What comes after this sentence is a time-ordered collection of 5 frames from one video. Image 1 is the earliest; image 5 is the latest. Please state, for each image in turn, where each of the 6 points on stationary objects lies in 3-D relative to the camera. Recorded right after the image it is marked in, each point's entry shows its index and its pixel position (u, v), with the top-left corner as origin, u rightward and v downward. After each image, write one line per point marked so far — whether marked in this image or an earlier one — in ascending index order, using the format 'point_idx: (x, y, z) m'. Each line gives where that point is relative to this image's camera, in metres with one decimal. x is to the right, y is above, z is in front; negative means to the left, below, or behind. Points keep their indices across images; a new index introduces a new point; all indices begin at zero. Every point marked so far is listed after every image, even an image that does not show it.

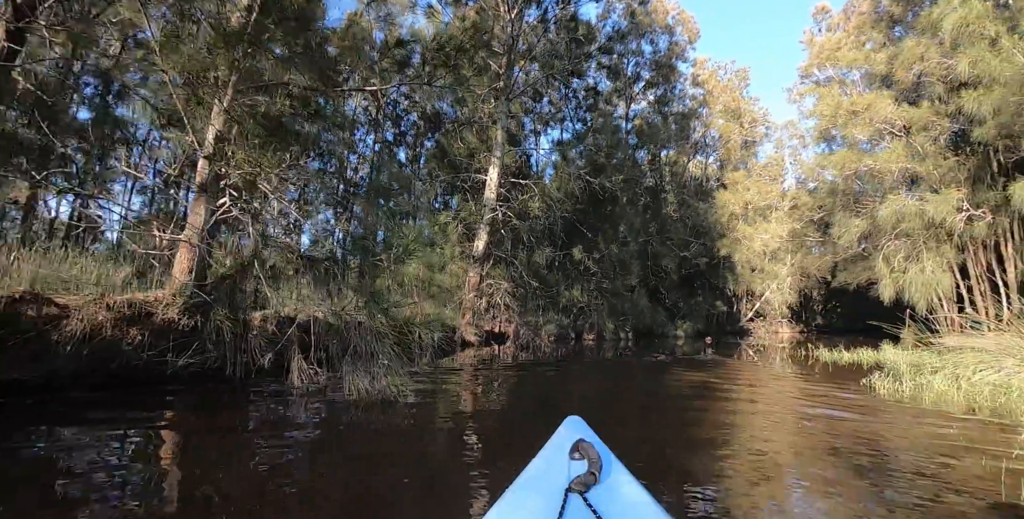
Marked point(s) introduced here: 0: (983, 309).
0: (+10.7, -1.1, +13.5) m
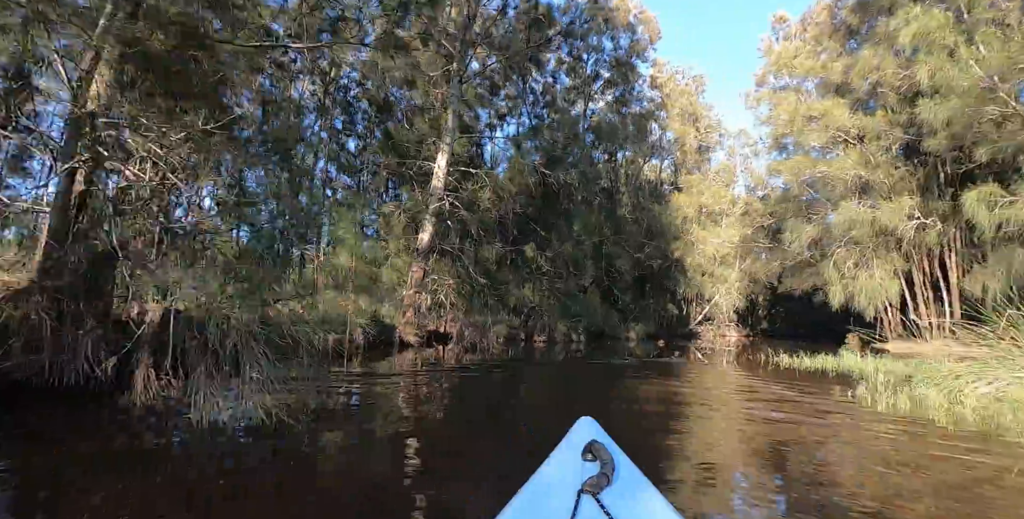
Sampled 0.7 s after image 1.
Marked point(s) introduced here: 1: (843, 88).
0: (+9.5, -1.3, +13.7) m
1: (+8.0, +4.2, +14.4) m
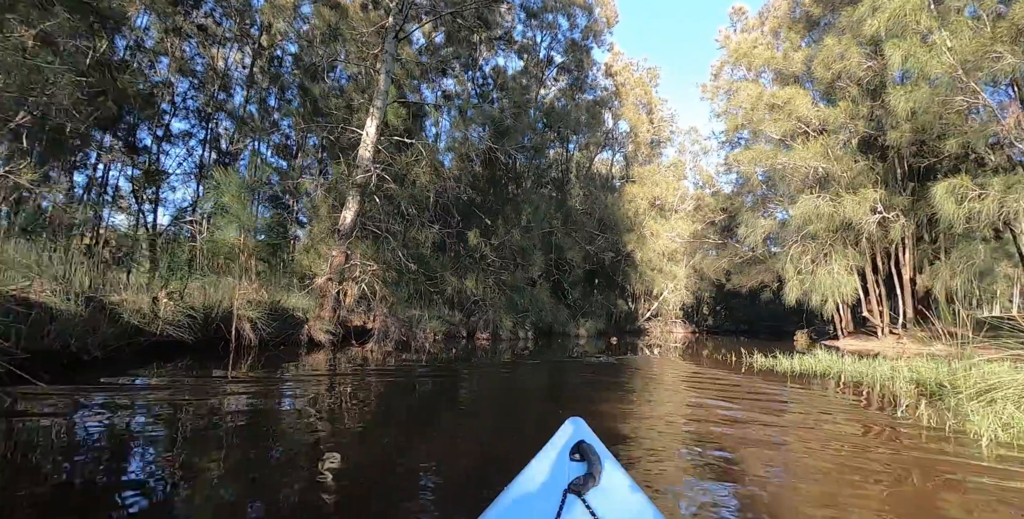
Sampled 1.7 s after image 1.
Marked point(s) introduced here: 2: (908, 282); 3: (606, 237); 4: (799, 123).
0: (+8.3, -1.3, +13.5) m
1: (+6.8, +4.3, +13.9) m
2: (+8.3, -0.5, +12.5) m
3: (+2.9, +0.7, +18.3) m
4: (+6.1, +2.9, +12.8) m
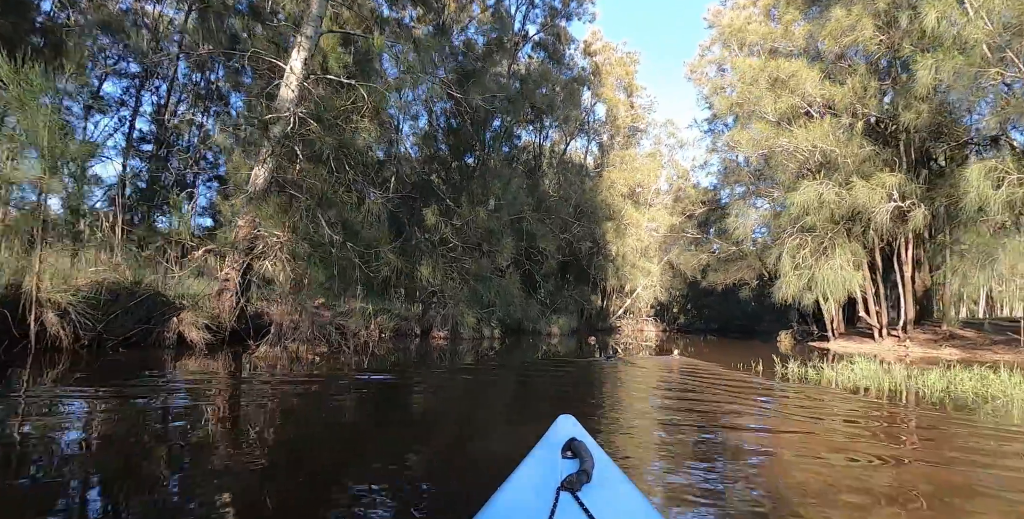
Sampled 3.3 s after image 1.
0: (+7.6, -1.2, +12.4) m
1: (+6.2, +4.4, +12.7) m
2: (+7.6, -0.4, +11.4) m
3: (+1.9, +0.9, +16.9) m
4: (+5.5, +3.0, +11.5) m
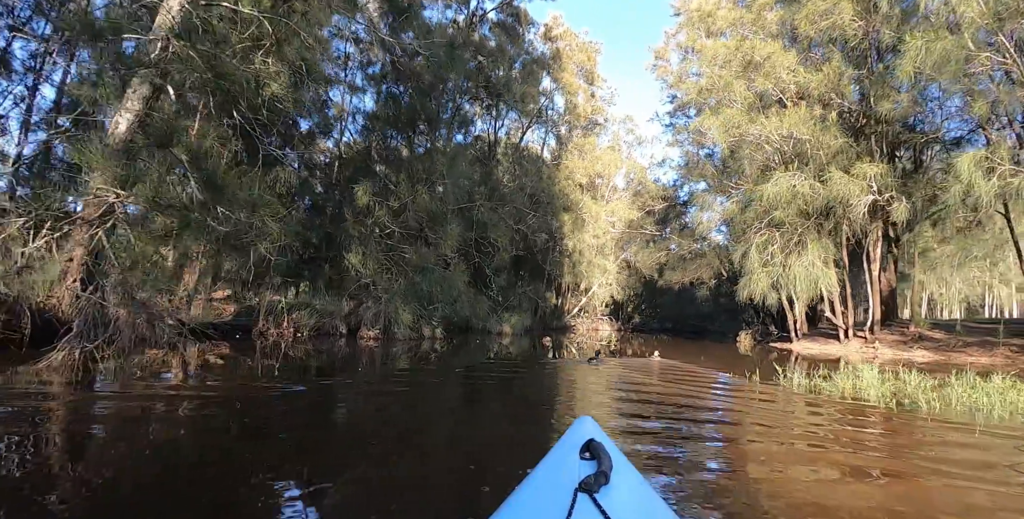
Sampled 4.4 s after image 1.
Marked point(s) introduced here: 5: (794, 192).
0: (+6.5, -1.2, +11.8) m
1: (+5.2, +4.4, +12.0) m
2: (+6.7, -0.4, +10.9) m
3: (+0.6, +1.1, +15.9) m
4: (+4.7, +3.1, +10.8) m
5: (+4.7, +1.1, +10.0) m
